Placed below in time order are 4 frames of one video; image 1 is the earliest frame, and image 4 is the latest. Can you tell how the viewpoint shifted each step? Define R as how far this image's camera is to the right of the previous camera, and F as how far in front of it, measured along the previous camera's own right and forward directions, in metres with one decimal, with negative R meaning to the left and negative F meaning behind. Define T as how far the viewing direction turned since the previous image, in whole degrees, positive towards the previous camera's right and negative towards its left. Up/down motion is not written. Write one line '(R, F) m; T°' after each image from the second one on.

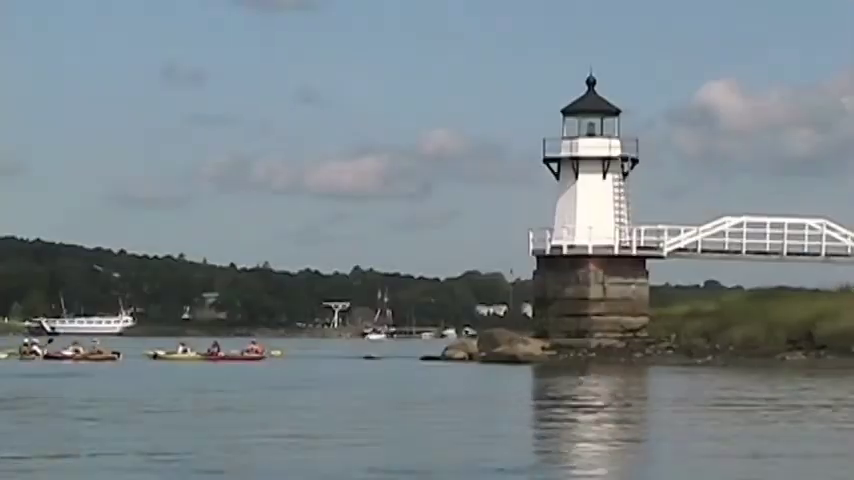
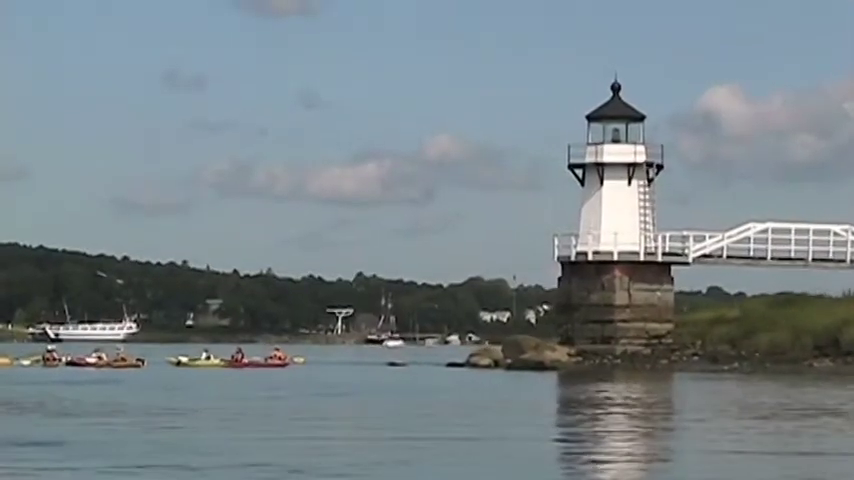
(-1.3, +0.2) m; 0°
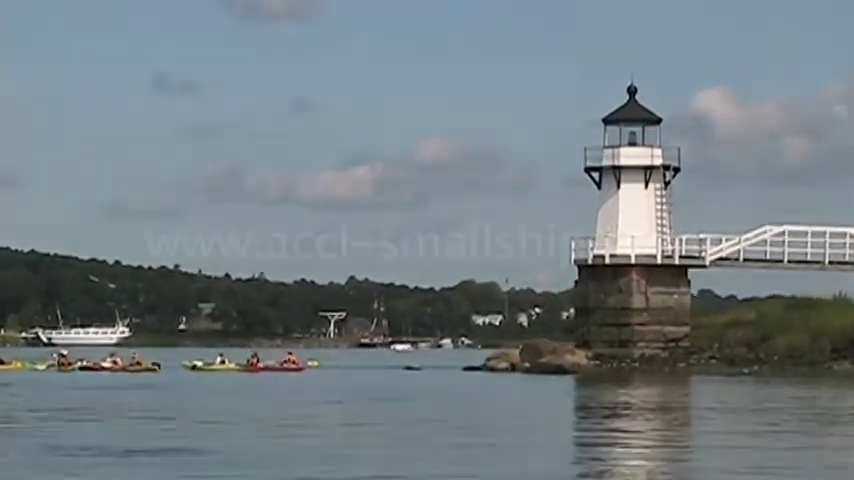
(-1.4, +0.3) m; 0°
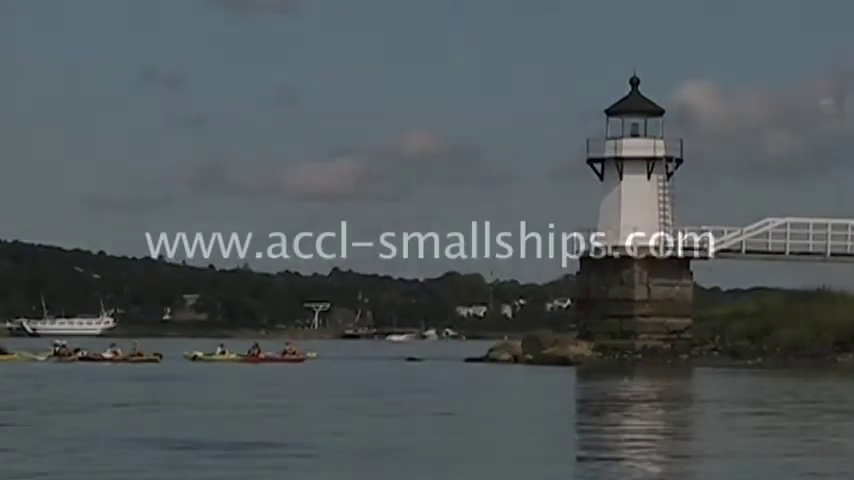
(-1.0, +0.2) m; 0°
